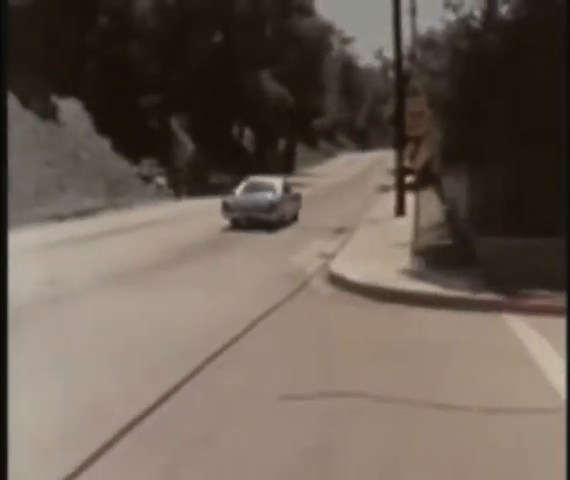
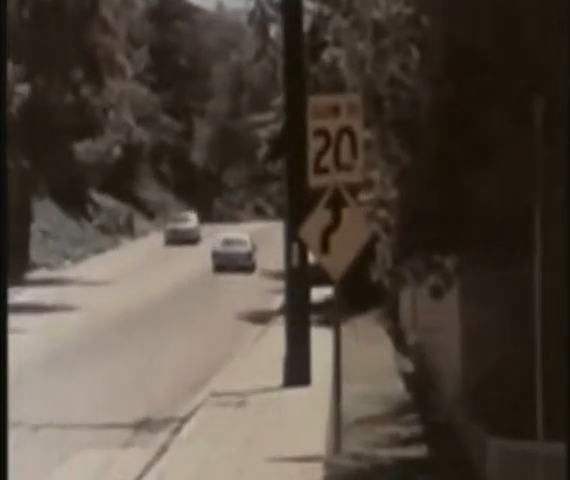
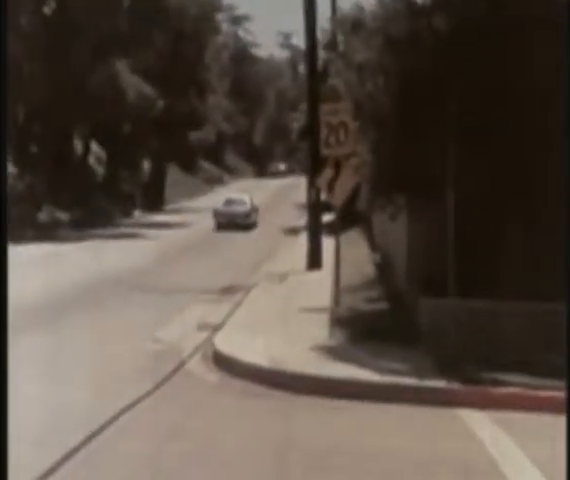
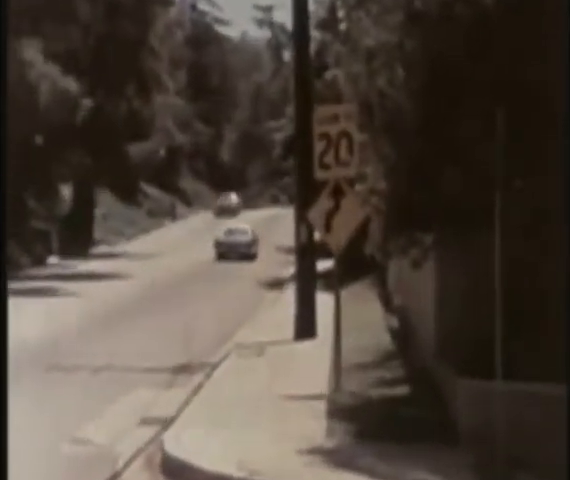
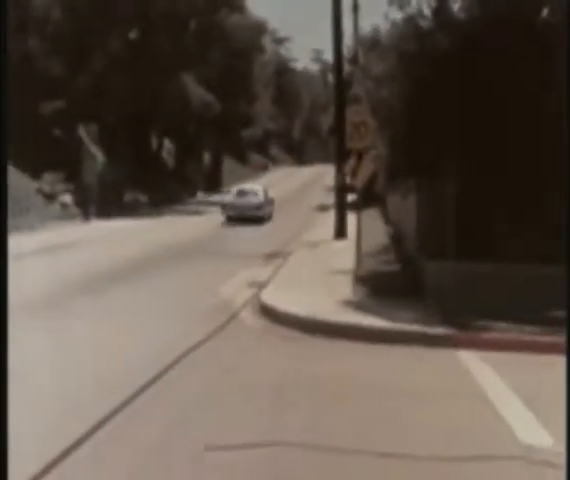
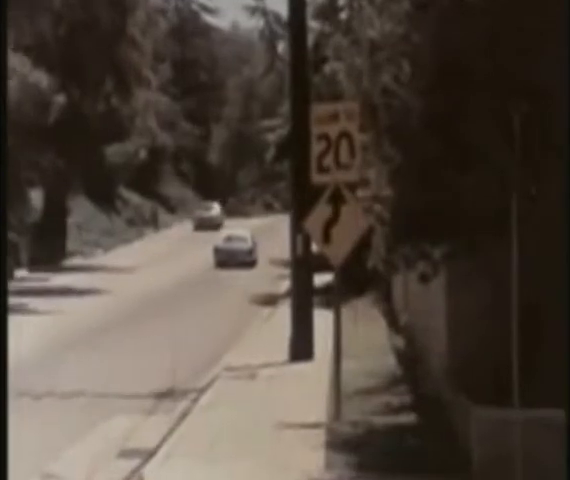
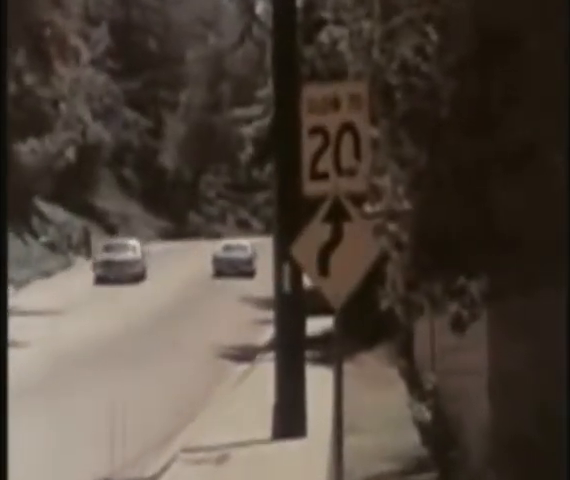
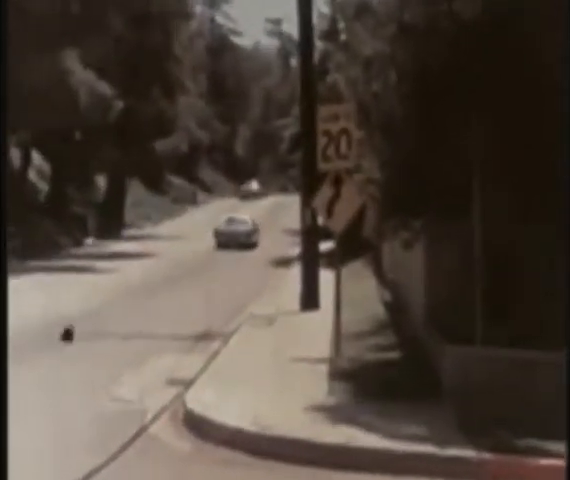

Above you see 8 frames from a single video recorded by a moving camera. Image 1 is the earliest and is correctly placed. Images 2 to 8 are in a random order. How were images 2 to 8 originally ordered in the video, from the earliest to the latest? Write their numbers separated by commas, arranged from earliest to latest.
5, 3, 8, 4, 6, 2, 7
